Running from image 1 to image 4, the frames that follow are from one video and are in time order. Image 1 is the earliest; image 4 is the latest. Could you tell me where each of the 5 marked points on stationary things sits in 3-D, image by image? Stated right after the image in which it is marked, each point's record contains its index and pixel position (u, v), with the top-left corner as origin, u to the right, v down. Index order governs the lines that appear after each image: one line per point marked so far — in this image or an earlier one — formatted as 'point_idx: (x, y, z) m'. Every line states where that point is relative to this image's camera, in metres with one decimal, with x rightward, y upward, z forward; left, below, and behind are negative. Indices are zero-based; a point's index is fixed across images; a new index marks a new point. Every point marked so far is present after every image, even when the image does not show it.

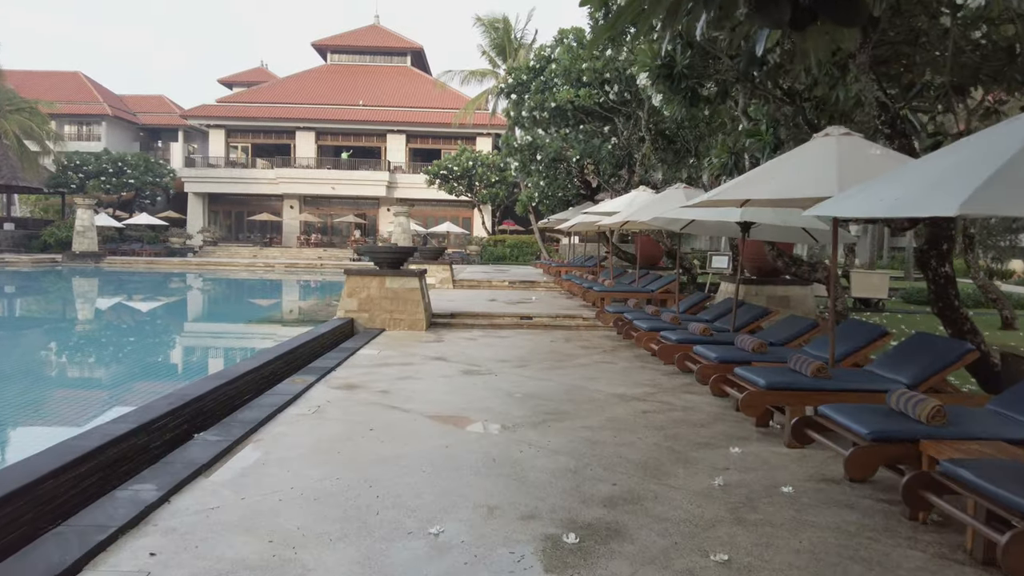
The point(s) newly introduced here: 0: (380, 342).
0: (-1.4, -0.6, +8.0) m
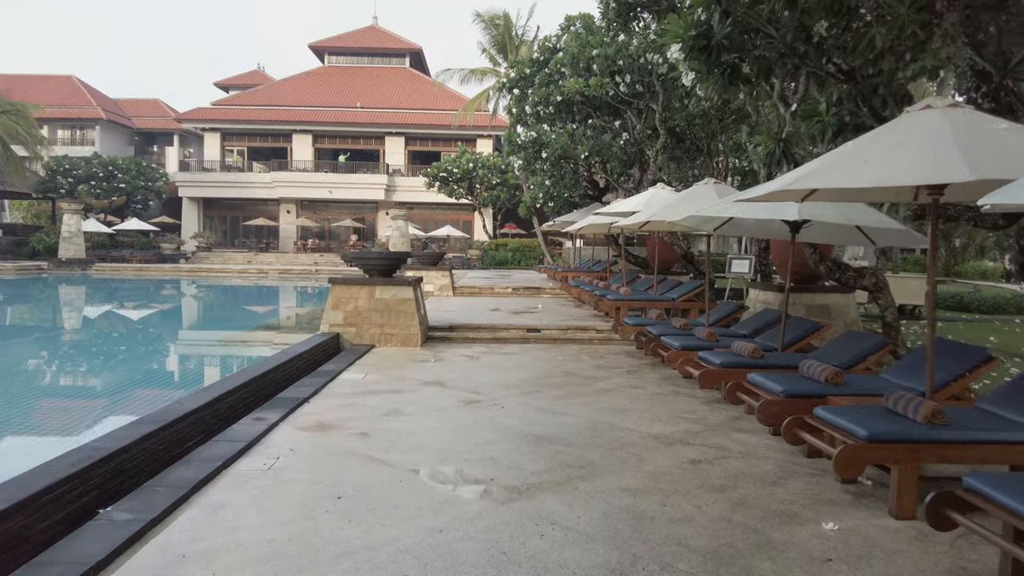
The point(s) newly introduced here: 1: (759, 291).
0: (-1.4, -0.7, +6.9) m
1: (+3.1, 0.0, +9.1) m
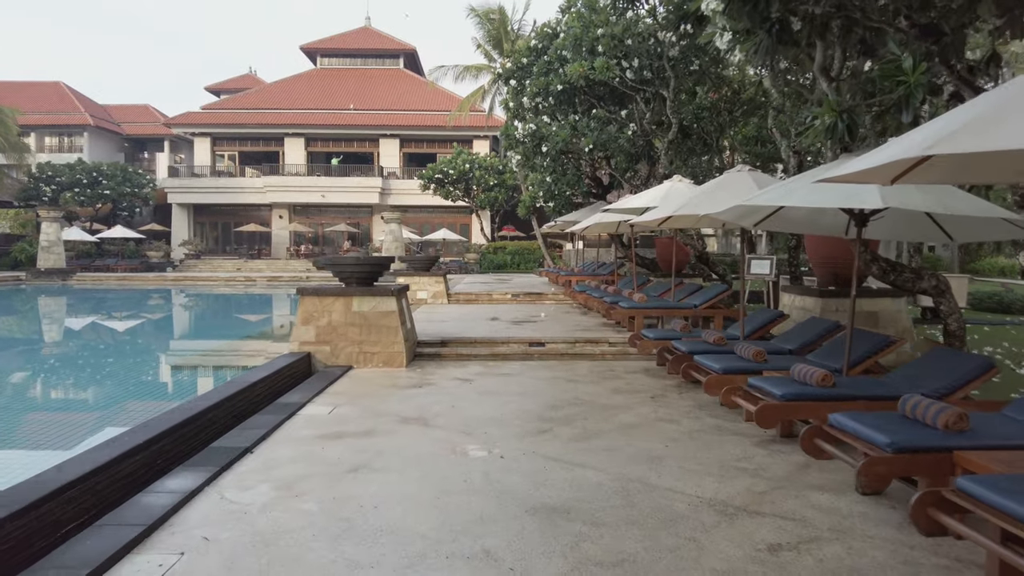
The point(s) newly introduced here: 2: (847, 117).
0: (-1.4, -0.8, +5.8) m
1: (+3.0, -0.1, +7.9) m
2: (+2.5, +1.3, +5.5) m
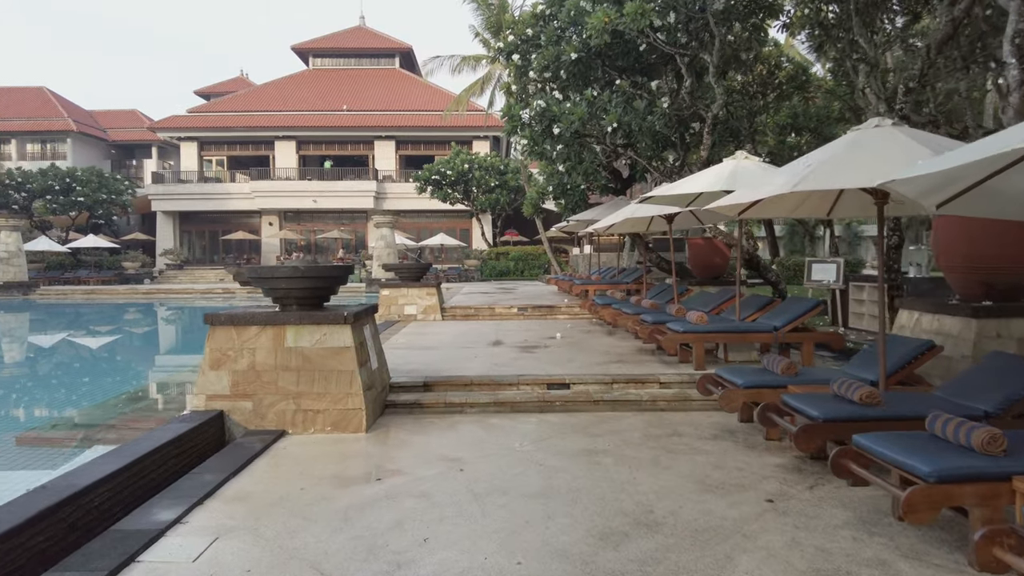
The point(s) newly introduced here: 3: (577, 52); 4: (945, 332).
0: (-1.3, -1.0, +3.5) m
1: (+3.1, -0.2, +5.6) m
2: (+2.5, +1.2, +3.2) m
3: (+0.9, +3.3, +10.4) m
4: (+3.1, -0.3, +5.3) m
